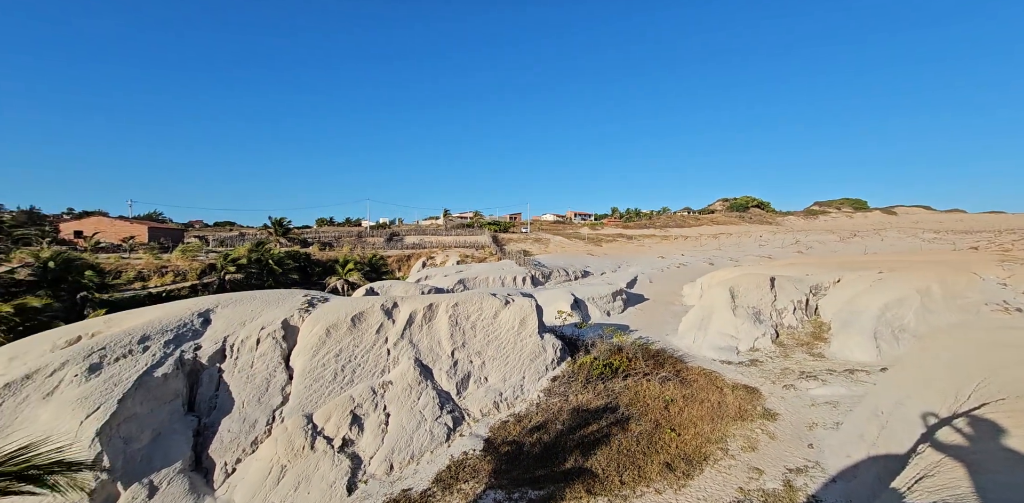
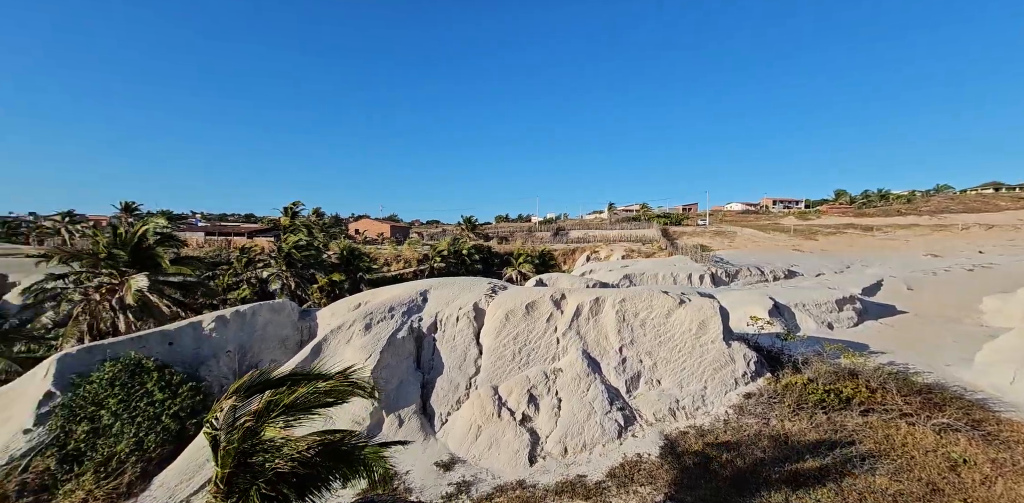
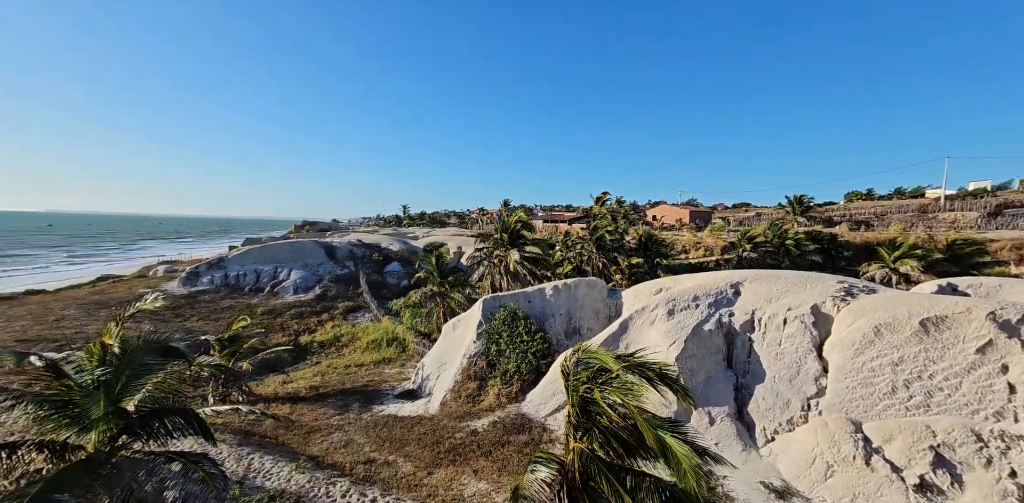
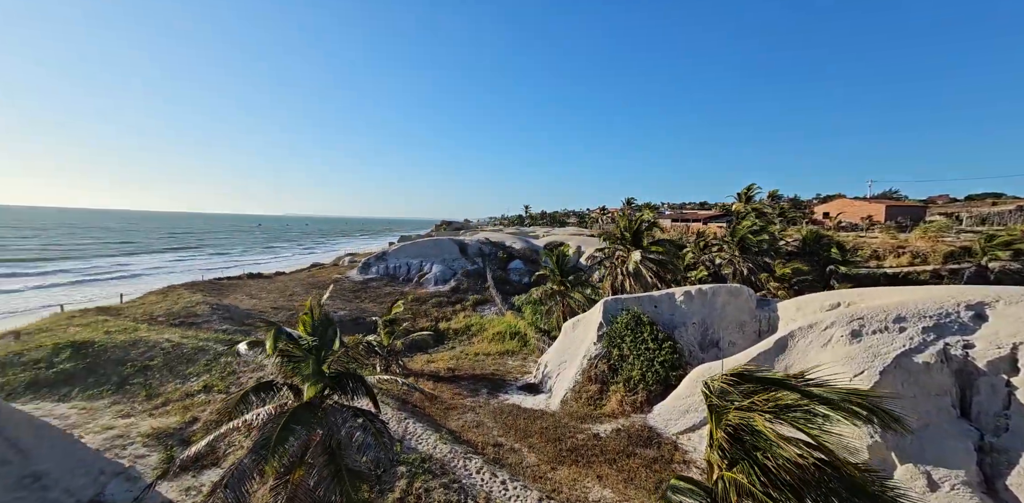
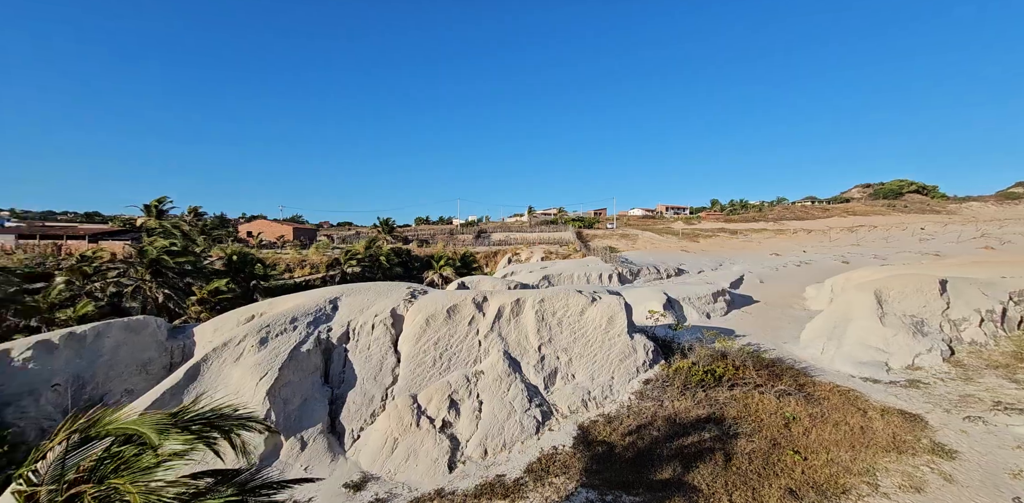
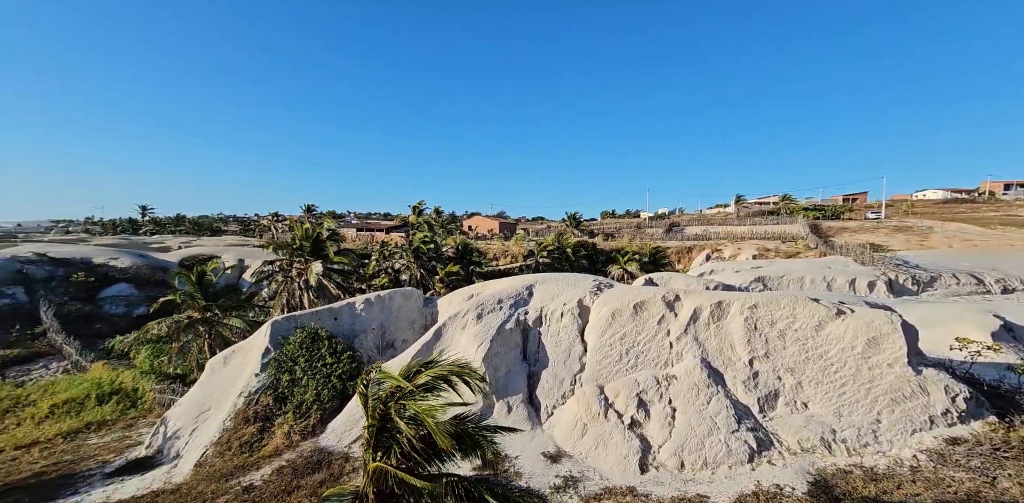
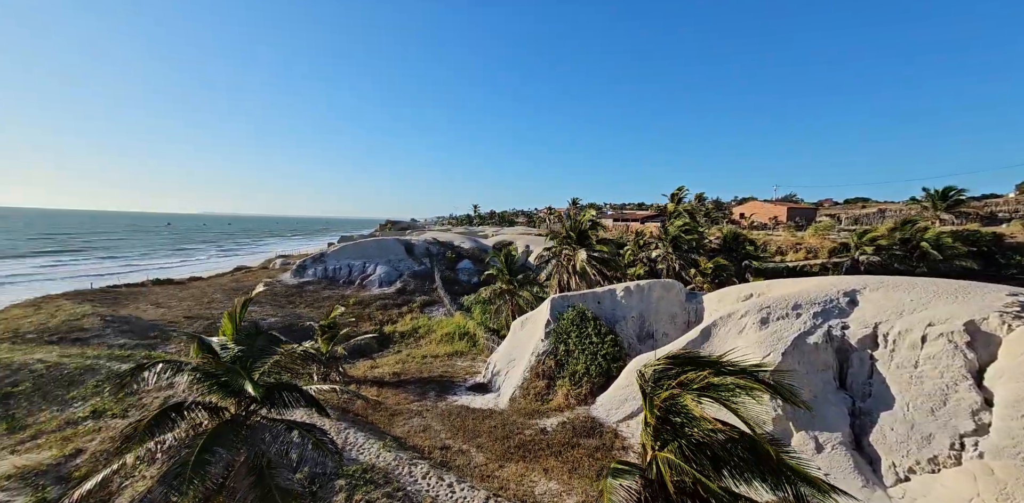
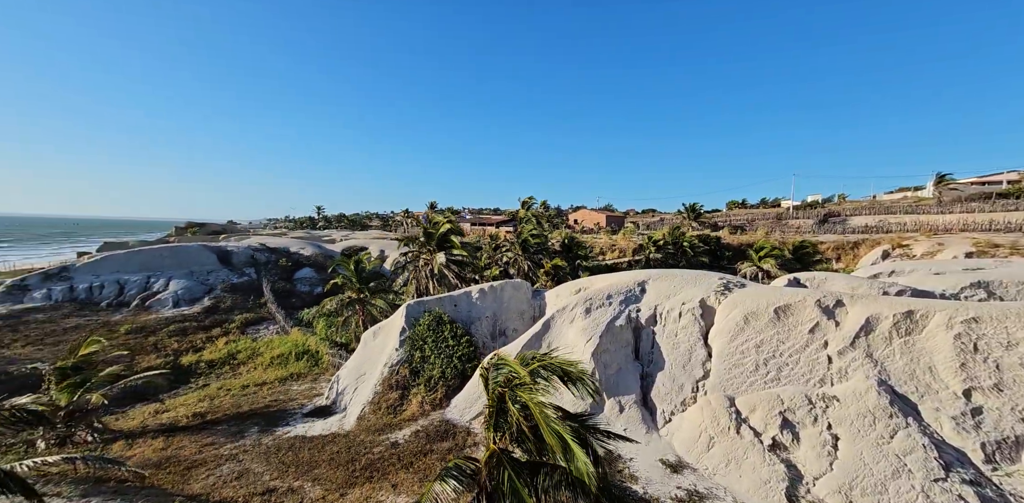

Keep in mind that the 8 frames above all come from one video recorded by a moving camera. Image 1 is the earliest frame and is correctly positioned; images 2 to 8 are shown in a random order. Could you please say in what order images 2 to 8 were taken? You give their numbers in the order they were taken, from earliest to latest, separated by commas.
5, 2, 6, 8, 3, 7, 4
